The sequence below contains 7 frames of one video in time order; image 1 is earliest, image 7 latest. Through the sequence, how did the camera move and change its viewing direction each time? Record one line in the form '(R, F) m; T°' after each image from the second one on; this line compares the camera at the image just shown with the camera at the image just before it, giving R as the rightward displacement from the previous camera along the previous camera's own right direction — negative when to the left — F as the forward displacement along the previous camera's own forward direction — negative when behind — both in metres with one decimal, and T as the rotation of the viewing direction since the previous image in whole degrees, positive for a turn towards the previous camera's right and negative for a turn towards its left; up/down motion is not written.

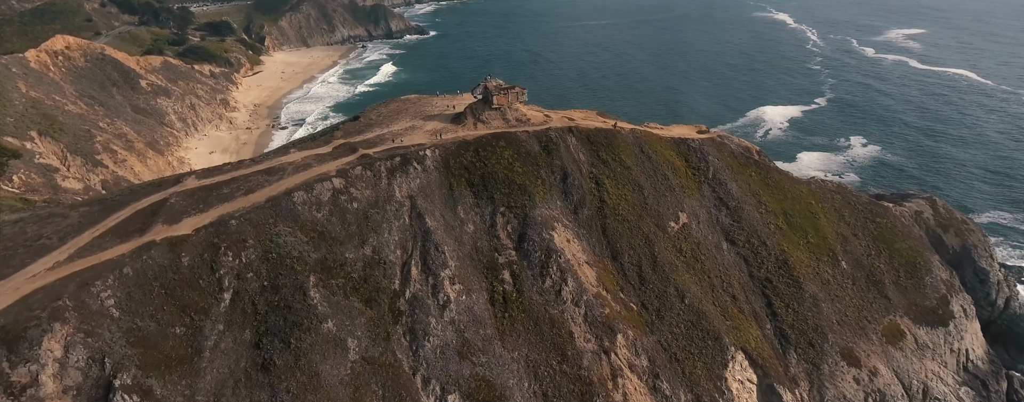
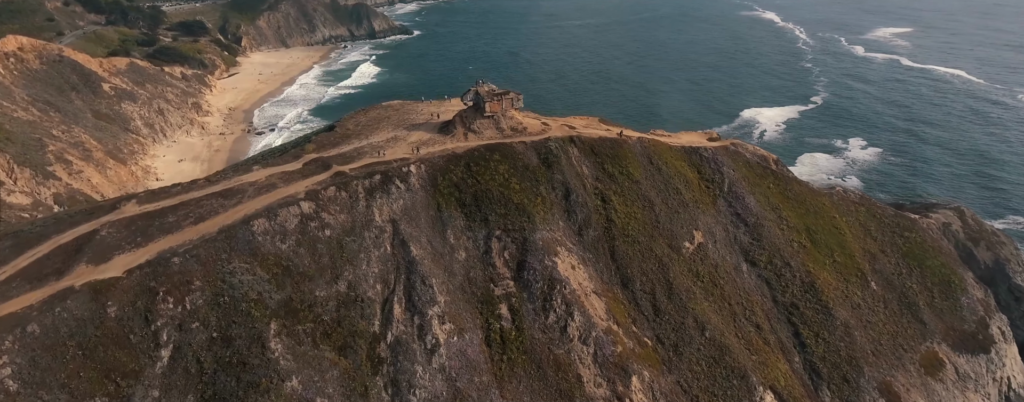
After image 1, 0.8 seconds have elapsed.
(-0.9, +6.2) m; +2°
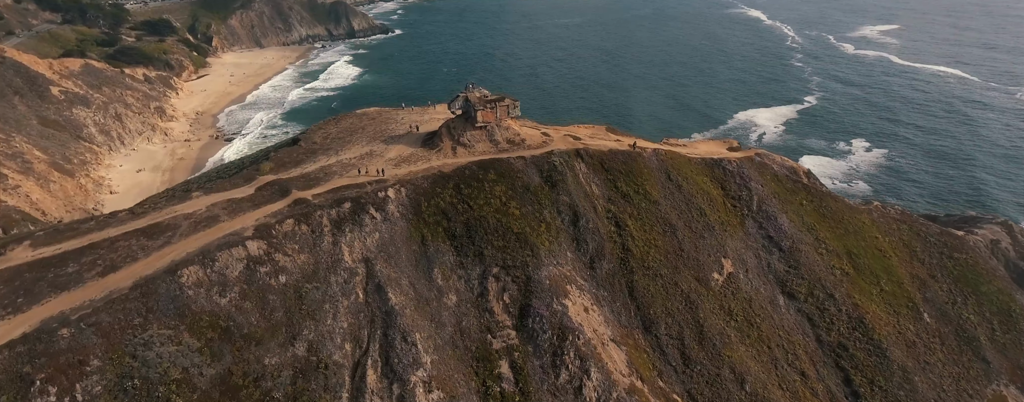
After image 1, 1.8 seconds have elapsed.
(-1.1, +7.8) m; +2°
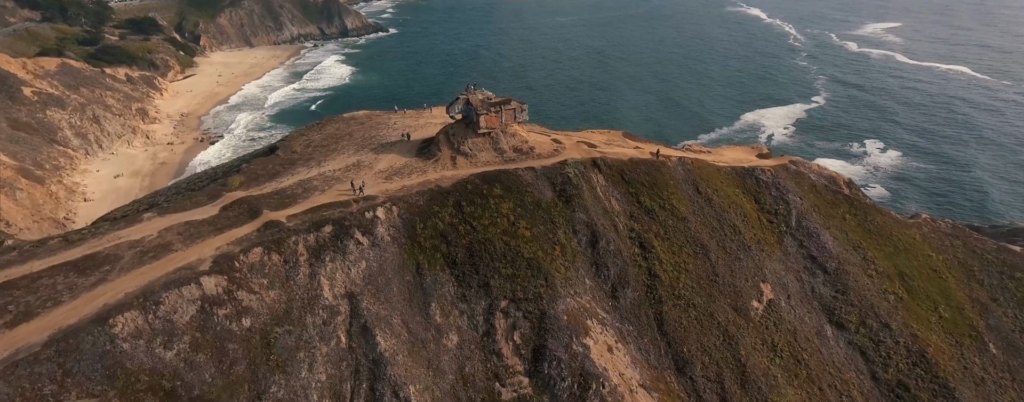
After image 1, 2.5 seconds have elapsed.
(-1.0, +5.6) m; +1°
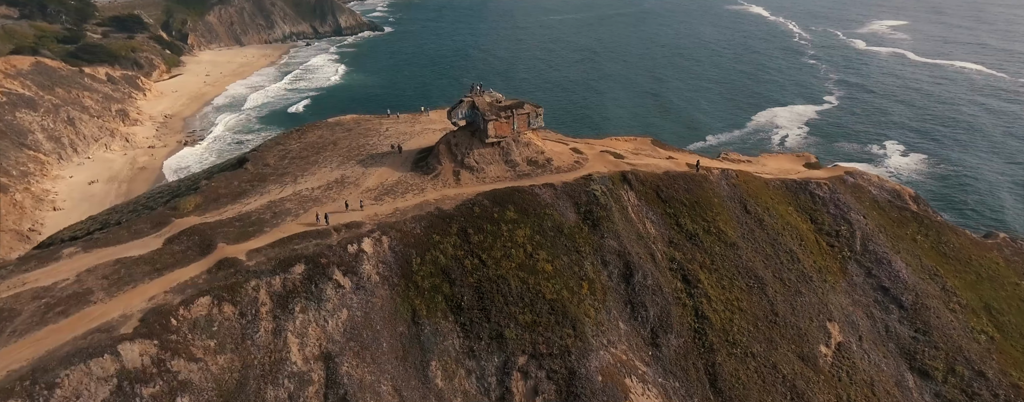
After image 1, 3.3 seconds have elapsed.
(-1.3, +6.5) m; 0°
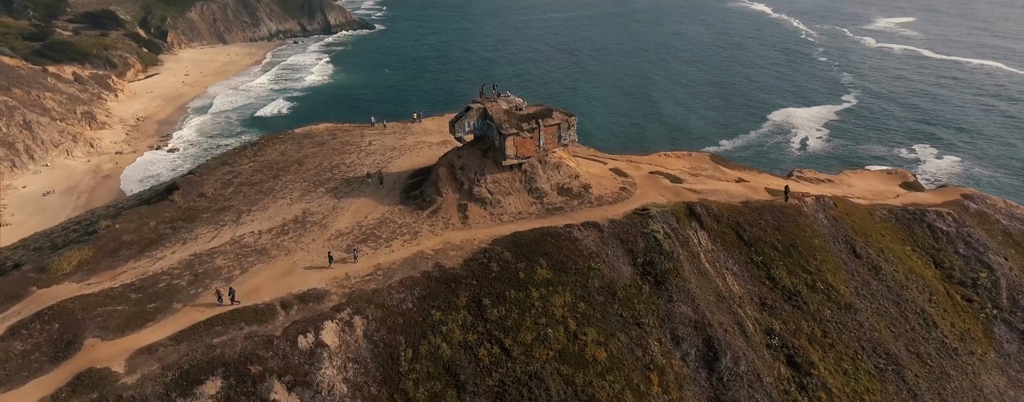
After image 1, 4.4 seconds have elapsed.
(-1.7, +9.3) m; +1°
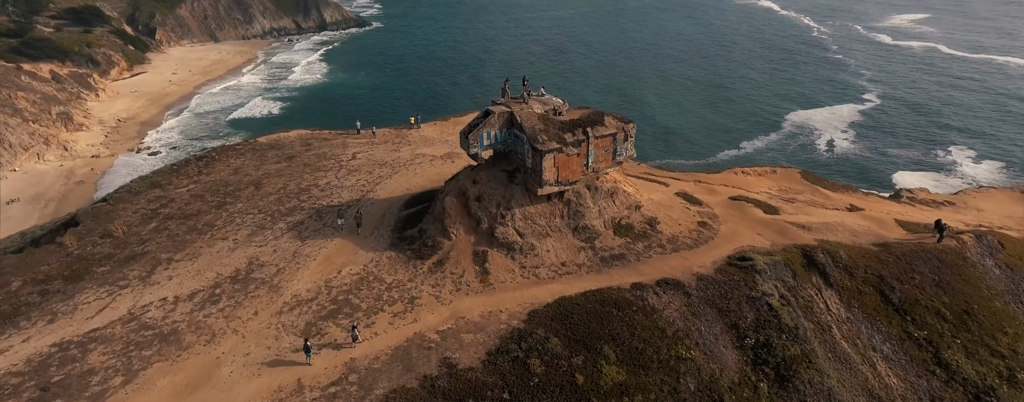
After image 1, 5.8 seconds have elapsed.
(-1.5, +7.8) m; 0°
